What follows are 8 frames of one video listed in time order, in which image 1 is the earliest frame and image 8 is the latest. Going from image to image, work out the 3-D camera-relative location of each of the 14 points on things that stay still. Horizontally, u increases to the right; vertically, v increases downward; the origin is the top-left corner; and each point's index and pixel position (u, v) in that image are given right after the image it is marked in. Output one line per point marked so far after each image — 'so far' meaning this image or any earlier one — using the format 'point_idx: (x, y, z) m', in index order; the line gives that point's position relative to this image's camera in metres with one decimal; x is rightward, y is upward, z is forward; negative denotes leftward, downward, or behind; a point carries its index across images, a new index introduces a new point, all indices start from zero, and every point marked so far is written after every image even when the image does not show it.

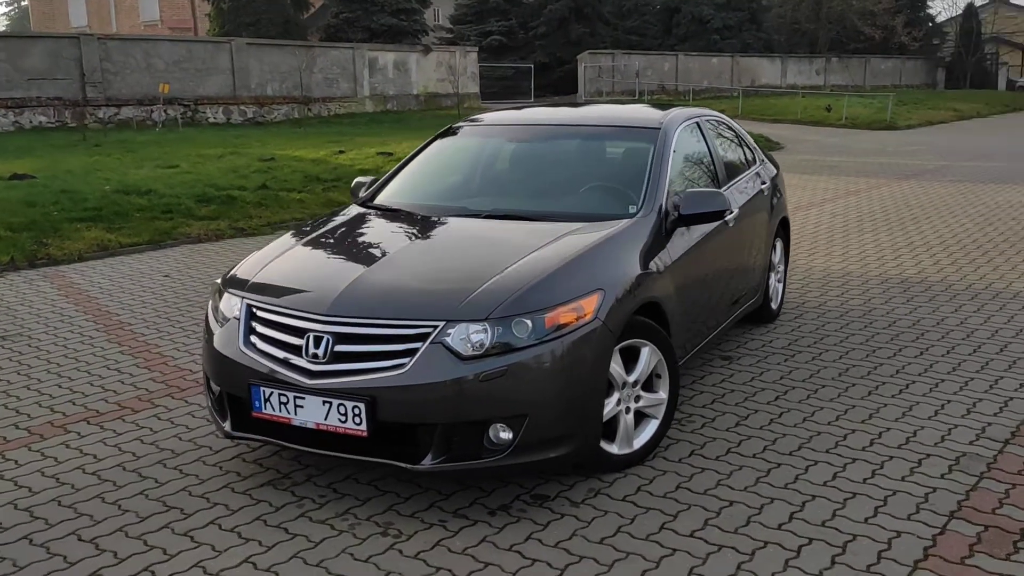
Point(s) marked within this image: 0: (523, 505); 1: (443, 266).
0: (0.0, -0.8, +3.5) m
1: (-0.2, +0.1, +3.6) m
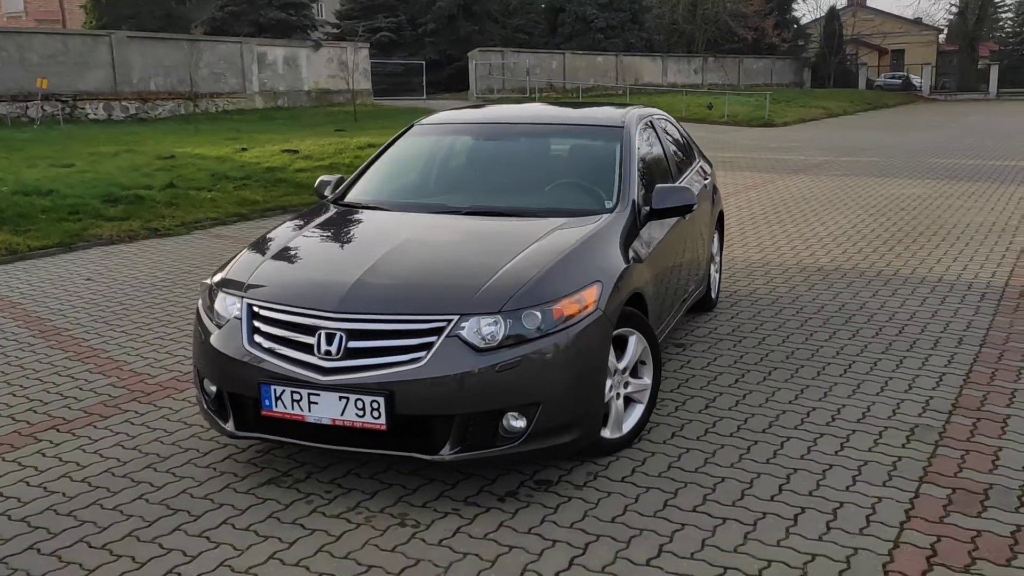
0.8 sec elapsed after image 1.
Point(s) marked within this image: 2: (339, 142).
0: (+0.1, -0.8, +3.6) m
1: (-0.2, +0.1, +3.7) m
2: (-2.8, +2.4, +15.8) m
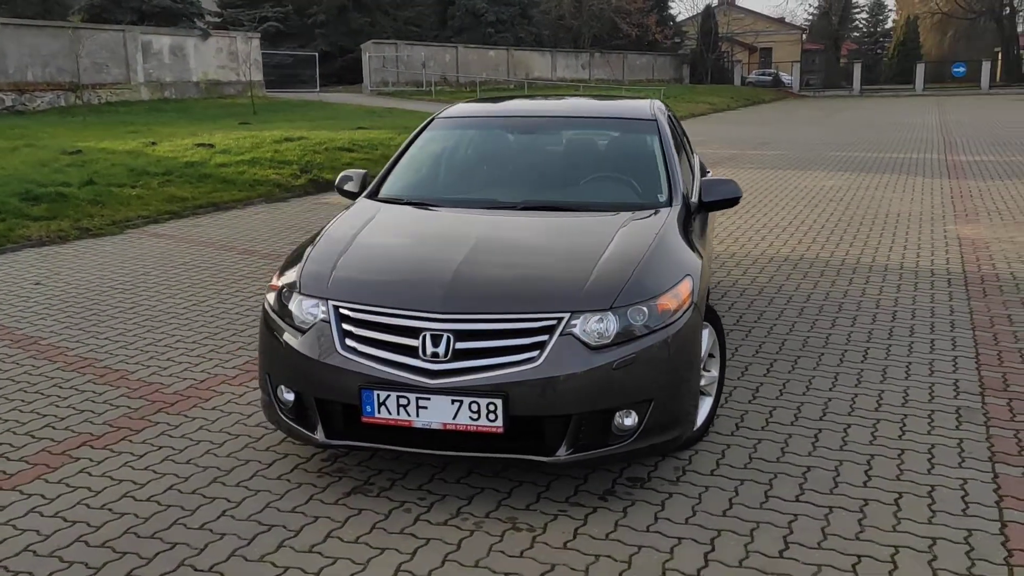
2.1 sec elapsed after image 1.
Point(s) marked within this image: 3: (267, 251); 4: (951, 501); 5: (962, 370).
0: (+0.4, -0.8, +3.6) m
1: (+0.1, +0.1, +3.6) m
2: (-4.1, +2.4, +15.2) m
3: (-2.1, +0.3, +8.4) m
4: (+1.6, -0.8, +3.5) m
5: (+2.3, -0.4, +5.0) m
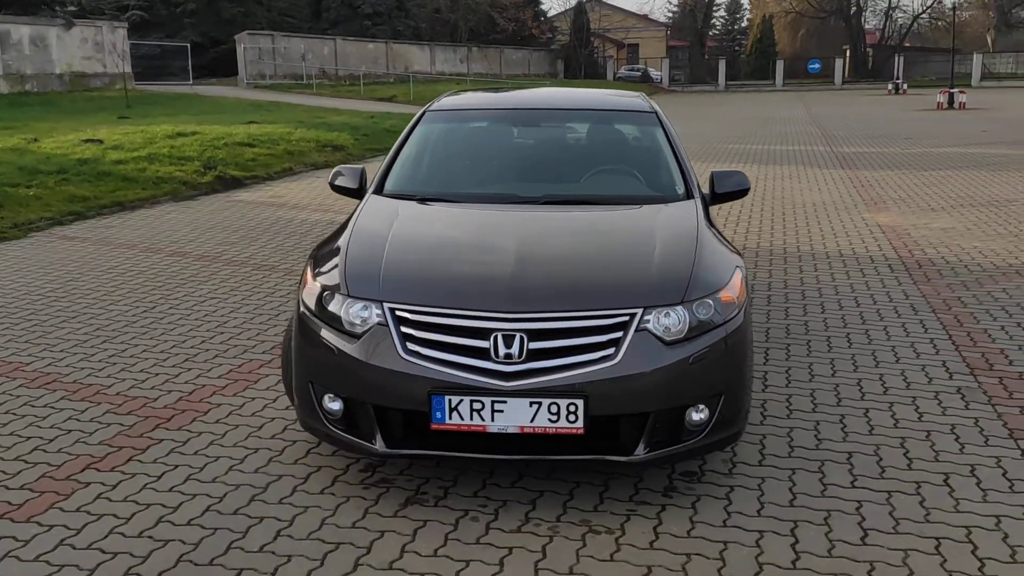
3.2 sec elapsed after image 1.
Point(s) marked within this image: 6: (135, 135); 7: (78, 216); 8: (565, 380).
0: (+0.6, -0.7, +3.6) m
1: (+0.3, +0.1, +3.5) m
2: (-5.6, +2.4, +14.4) m
3: (-2.6, +0.3, +8.0) m
4: (+1.8, -0.7, +3.6) m
5: (+2.3, -0.3, +5.2) m
6: (-5.5, +2.2, +13.9) m
7: (-4.3, +0.7, +9.5) m
8: (+0.2, -0.3, +3.1) m
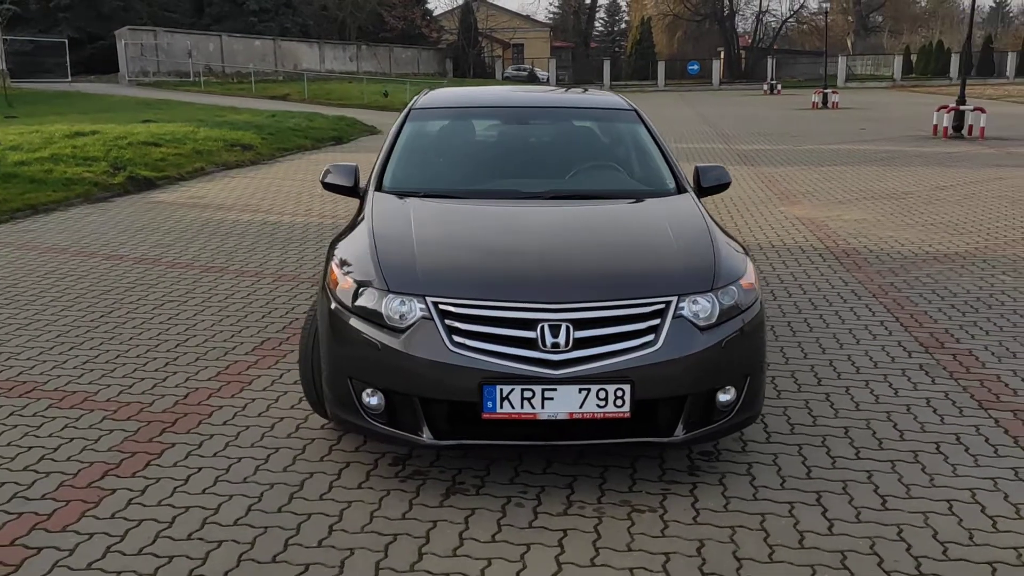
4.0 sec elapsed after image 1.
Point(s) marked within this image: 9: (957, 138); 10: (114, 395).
0: (+0.8, -0.7, +3.8) m
1: (+0.4, +0.2, +3.7) m
2: (-6.8, +2.3, +13.7) m
3: (-3.0, +0.3, +7.7) m
4: (+1.9, -0.6, +3.9) m
5: (+2.2, -0.3, +5.6) m
6: (-6.6, +2.1, +13.3) m
7: (-4.9, +0.6, +9.0) m
8: (+0.3, -0.3, +3.3) m
9: (+8.2, +2.8, +17.7) m
10: (-1.9, -0.5, +4.5) m
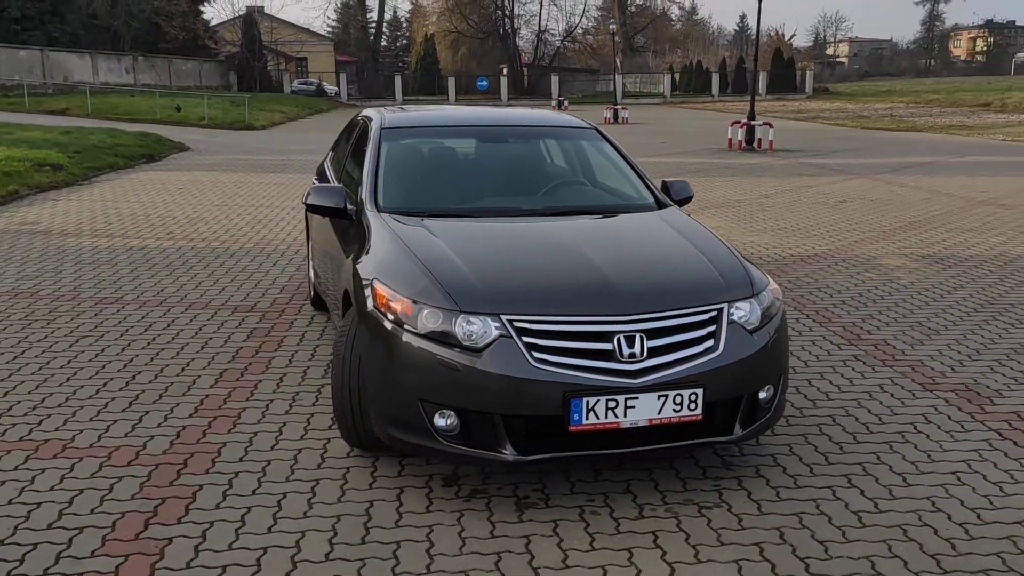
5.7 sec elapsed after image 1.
0: (+0.9, -0.7, +4.0) m
1: (+0.6, +0.1, +3.9) m
2: (-8.9, +1.7, +12.0) m
3: (-3.7, 0.0, +7.0) m
4: (+2.0, -0.6, +4.5) m
5: (+1.9, -0.3, +6.1) m
6: (-8.6, +1.6, +11.6) m
7: (-5.9, +0.3, +7.8) m
8: (+0.6, -0.3, +3.5) m
9: (+4.8, +2.8, +19.4) m
10: (-1.8, -0.7, +4.1) m
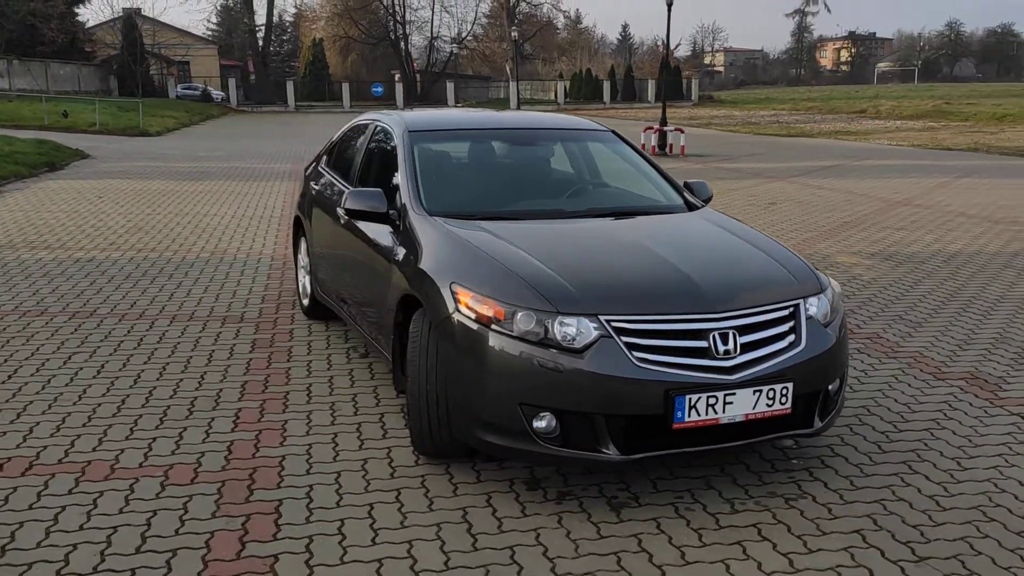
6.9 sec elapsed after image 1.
0: (+1.2, -0.7, +4.1) m
1: (+0.9, +0.1, +3.9) m
2: (-9.5, +1.5, +10.9) m
3: (-3.8, -0.1, +6.5) m
4: (+2.2, -0.6, +4.7) m
5: (+1.9, -0.2, +6.4) m
6: (-9.2, +1.3, +10.5) m
7: (-6.0, +0.1, +7.1) m
8: (+1.0, -0.3, +3.5) m
9: (+3.1, +2.8, +19.8) m
10: (-1.5, -0.7, +3.9) m
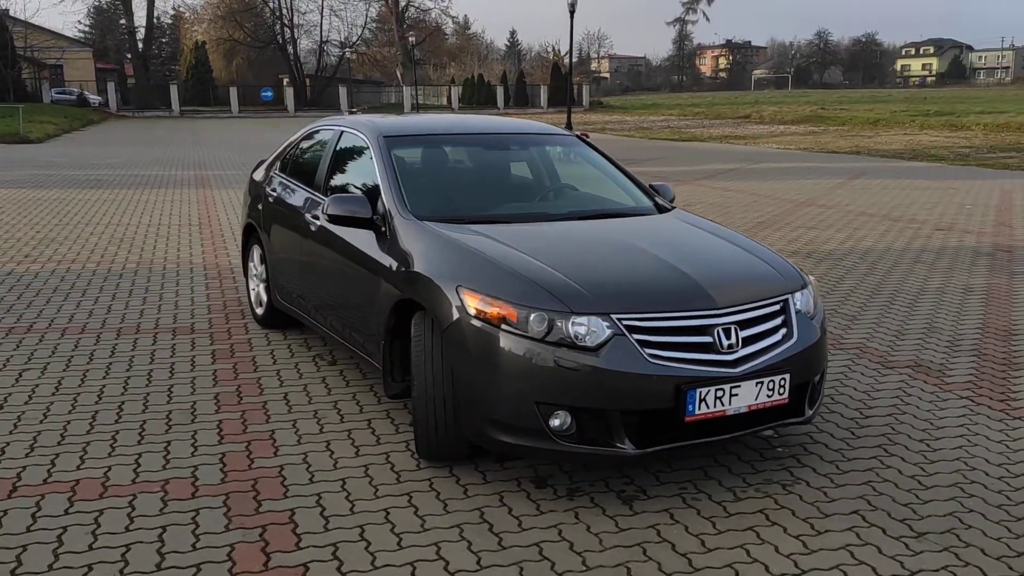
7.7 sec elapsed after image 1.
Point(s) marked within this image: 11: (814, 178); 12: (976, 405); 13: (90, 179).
0: (+1.2, -0.7, +4.3) m
1: (+0.8, +0.1, +4.1) m
2: (-10.3, +1.2, +9.8) m
3: (-4.0, -0.2, +6.1) m
4: (+2.1, -0.6, +5.0) m
5: (+1.6, -0.2, +6.6) m
6: (-9.9, +1.1, +9.4) m
7: (-6.4, -0.1, +6.4) m
8: (+1.0, -0.3, +3.7) m
9: (+1.2, +2.7, +20.2) m
10: (-1.5, -0.7, +3.8) m
11: (+5.4, +2.0, +17.2) m
12: (+2.3, -0.6, +4.8) m
13: (-6.8, +1.7, +15.4) m
